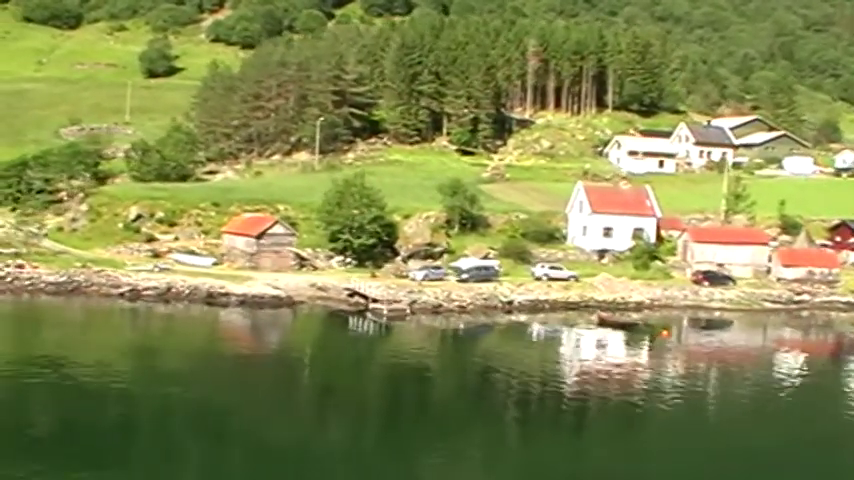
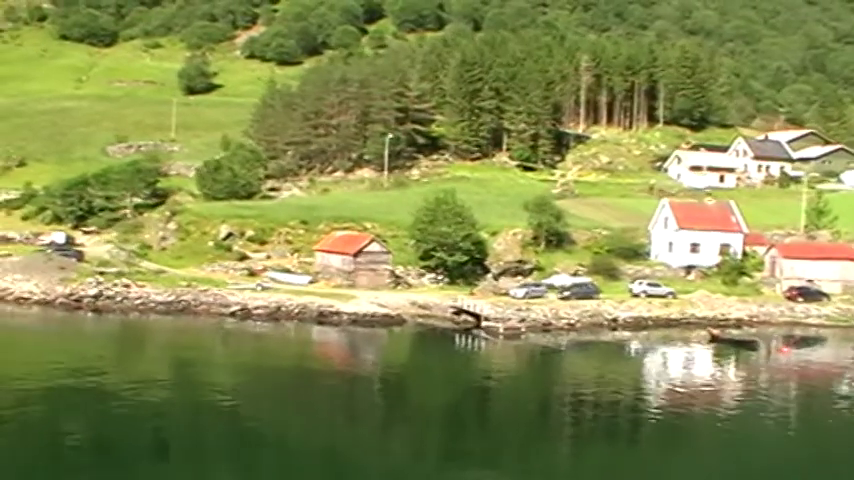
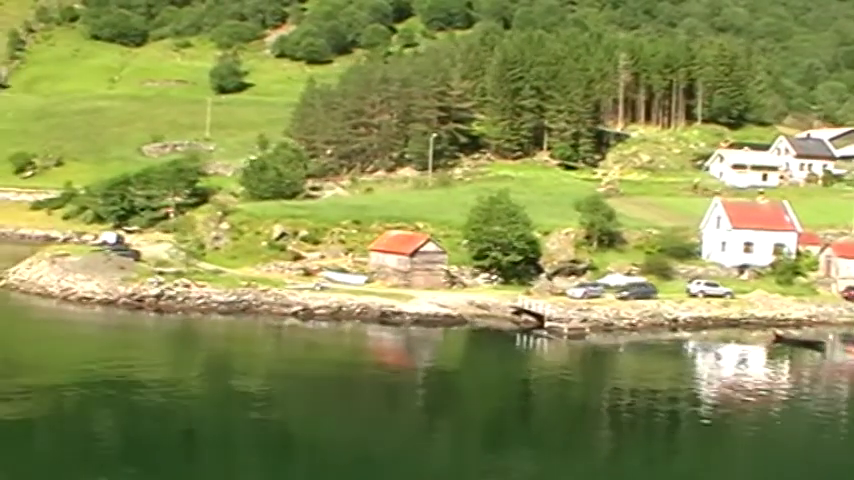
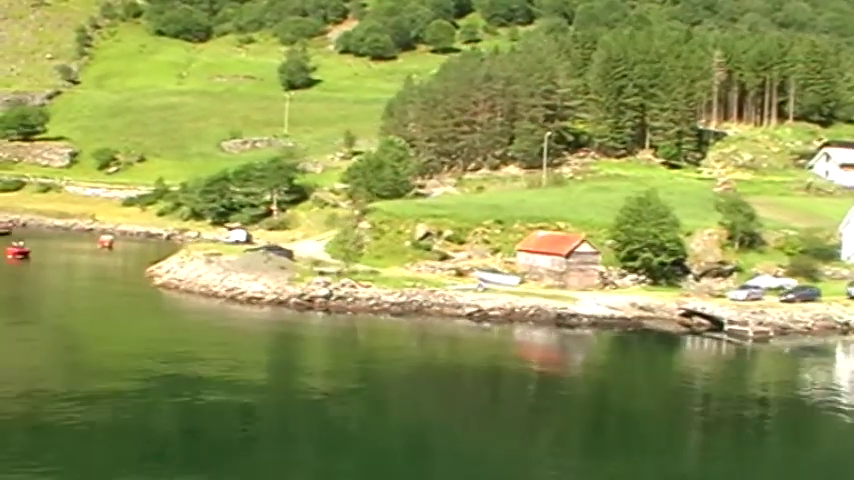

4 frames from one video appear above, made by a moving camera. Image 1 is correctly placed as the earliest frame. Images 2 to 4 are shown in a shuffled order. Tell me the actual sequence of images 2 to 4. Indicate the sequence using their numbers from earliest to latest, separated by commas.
2, 3, 4
